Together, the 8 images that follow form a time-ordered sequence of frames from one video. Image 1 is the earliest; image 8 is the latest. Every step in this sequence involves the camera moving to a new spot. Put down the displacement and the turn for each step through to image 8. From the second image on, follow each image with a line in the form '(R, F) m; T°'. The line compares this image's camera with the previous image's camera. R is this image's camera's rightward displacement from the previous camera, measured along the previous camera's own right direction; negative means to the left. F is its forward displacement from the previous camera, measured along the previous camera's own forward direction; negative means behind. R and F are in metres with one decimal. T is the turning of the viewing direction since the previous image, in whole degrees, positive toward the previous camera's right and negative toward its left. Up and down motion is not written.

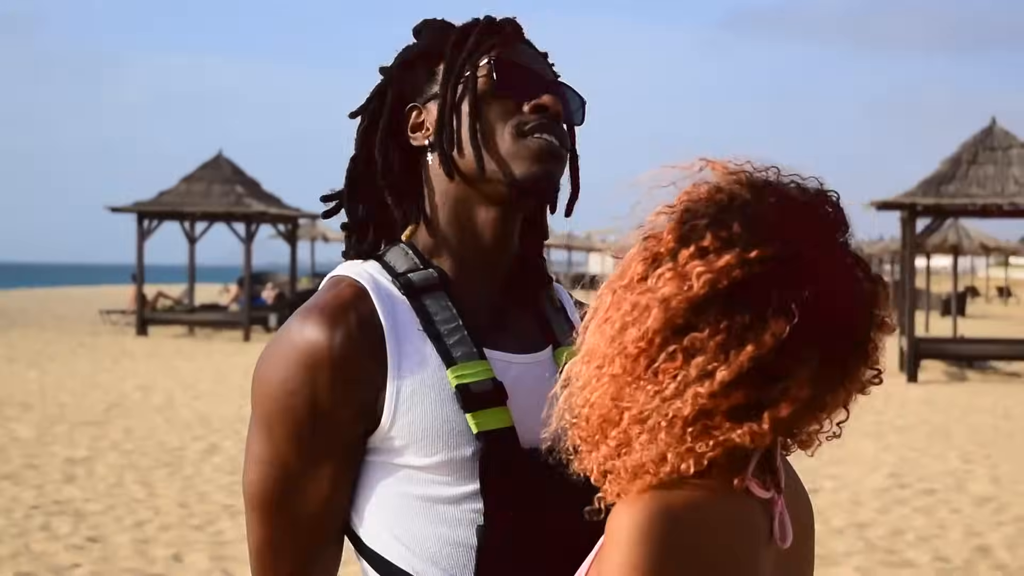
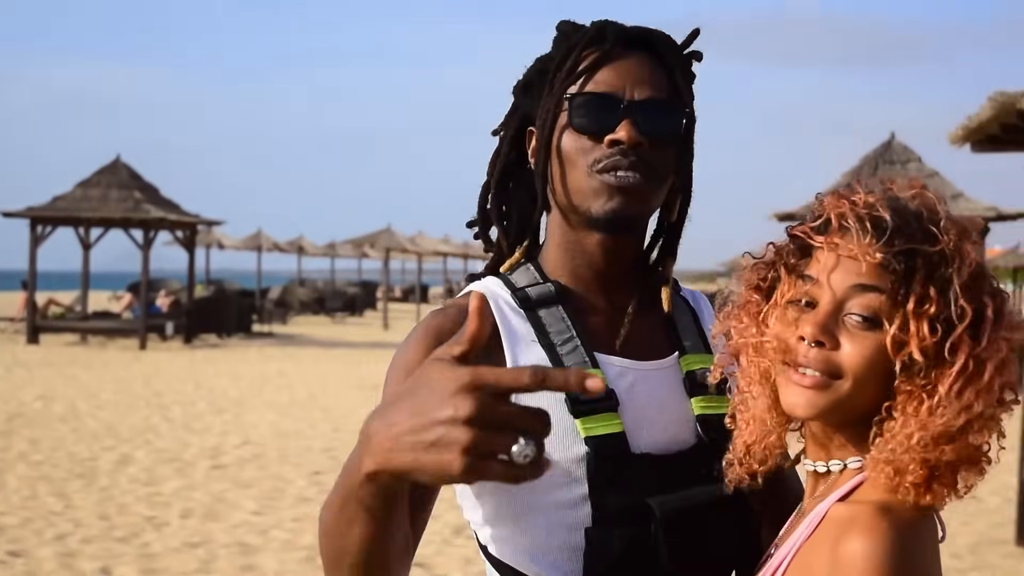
(-0.2, 0.0) m; +7°
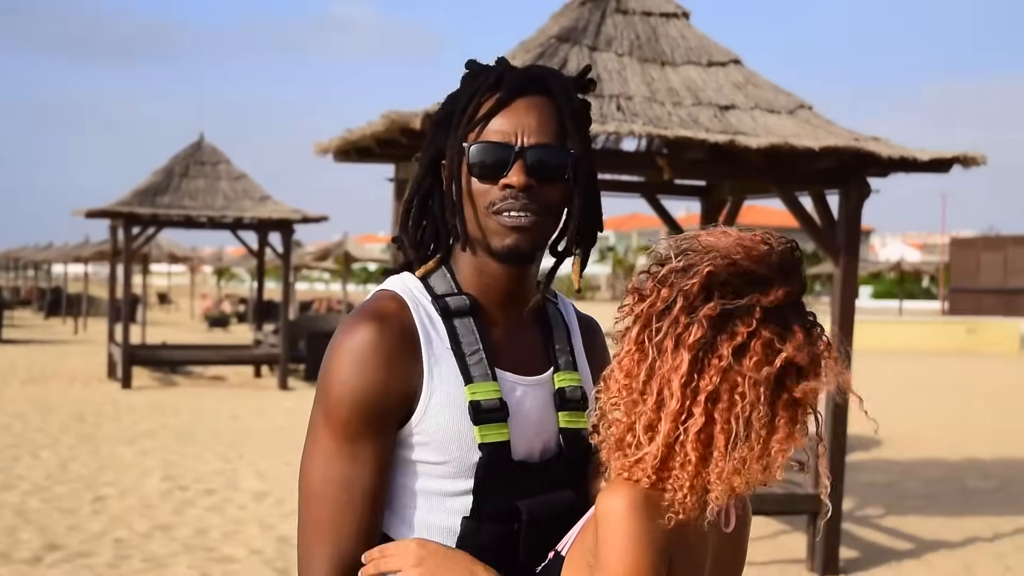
(-0.7, +0.1) m; +38°
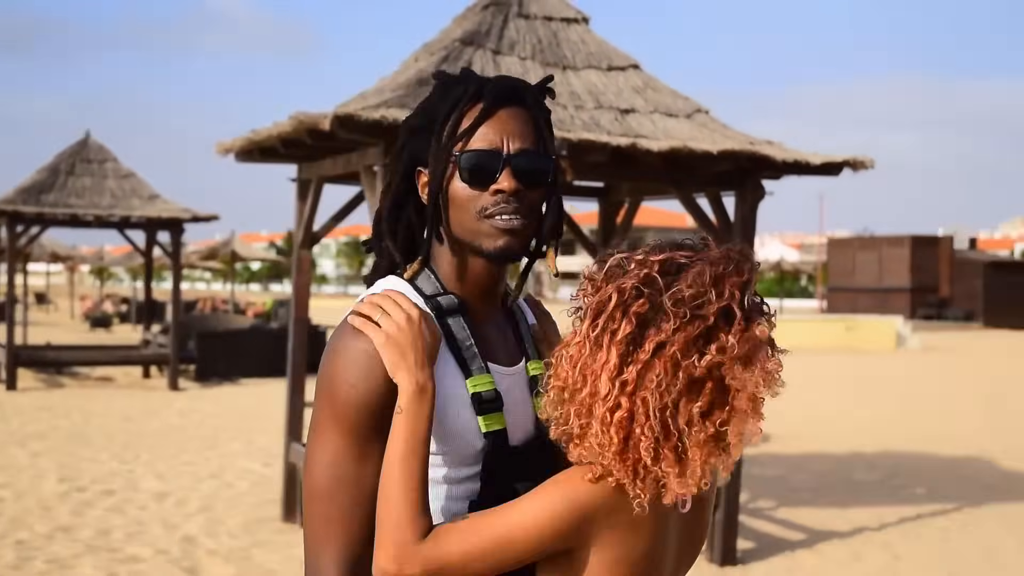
(-0.1, -0.1) m; +6°
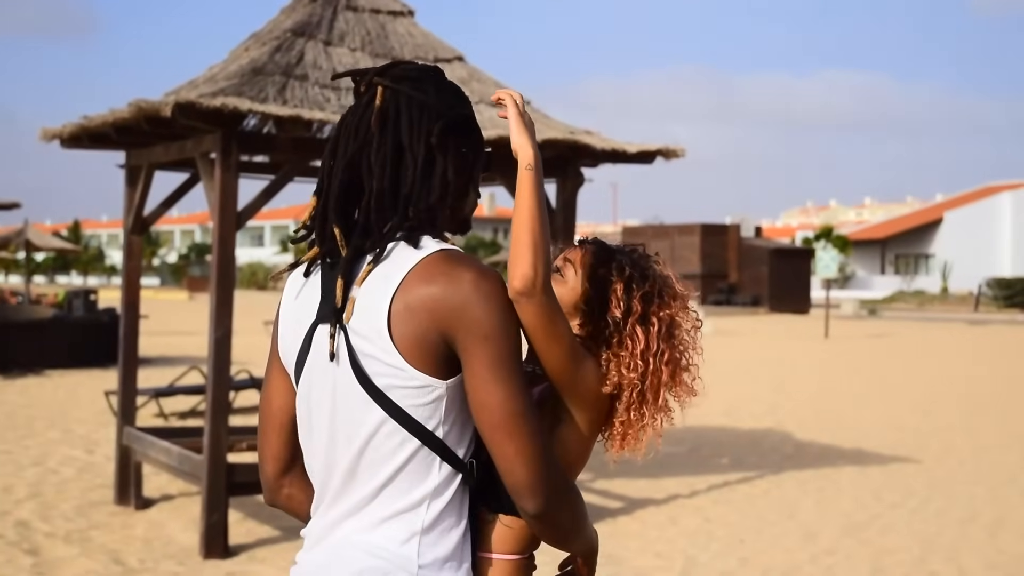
(-0.2, -0.4) m; +10°
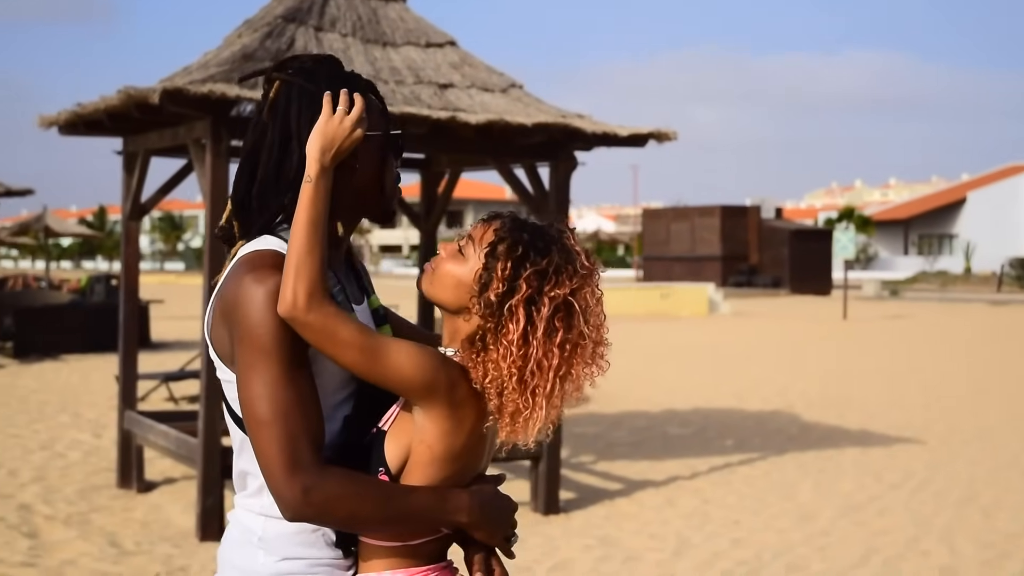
(+0.2, 0.0) m; -1°
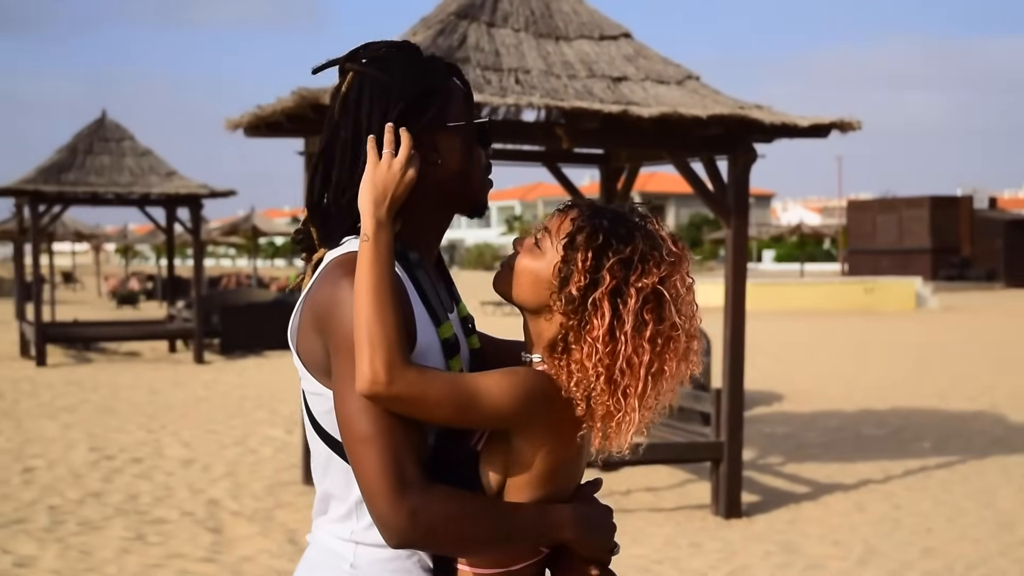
(+0.1, +0.2) m; -10°
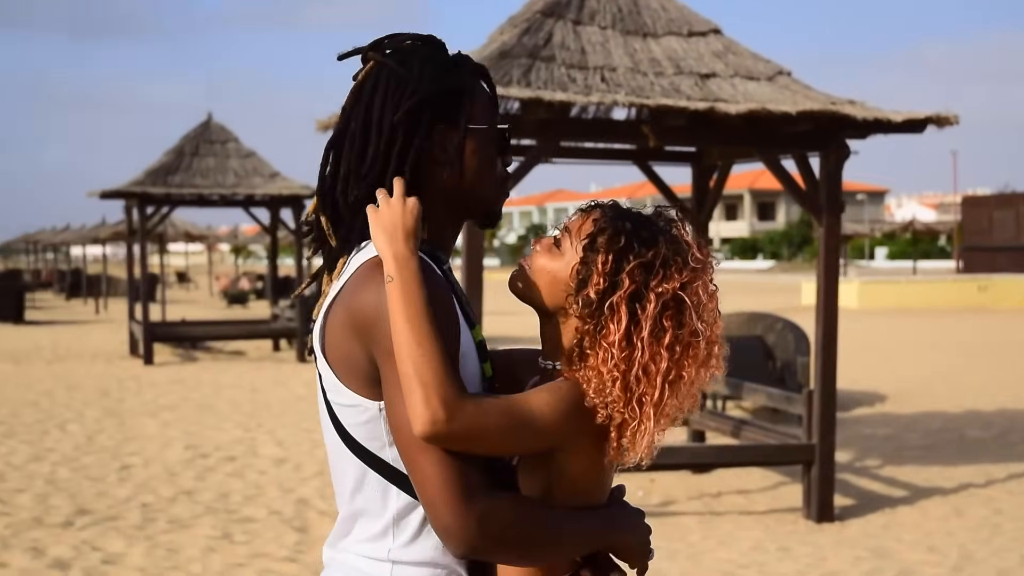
(+0.1, +0.1) m; -6°
